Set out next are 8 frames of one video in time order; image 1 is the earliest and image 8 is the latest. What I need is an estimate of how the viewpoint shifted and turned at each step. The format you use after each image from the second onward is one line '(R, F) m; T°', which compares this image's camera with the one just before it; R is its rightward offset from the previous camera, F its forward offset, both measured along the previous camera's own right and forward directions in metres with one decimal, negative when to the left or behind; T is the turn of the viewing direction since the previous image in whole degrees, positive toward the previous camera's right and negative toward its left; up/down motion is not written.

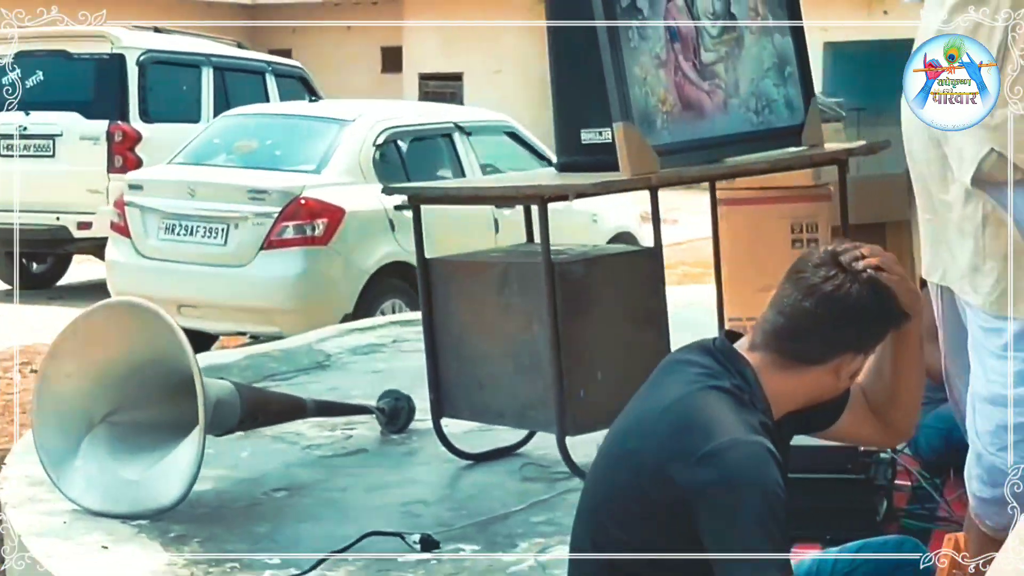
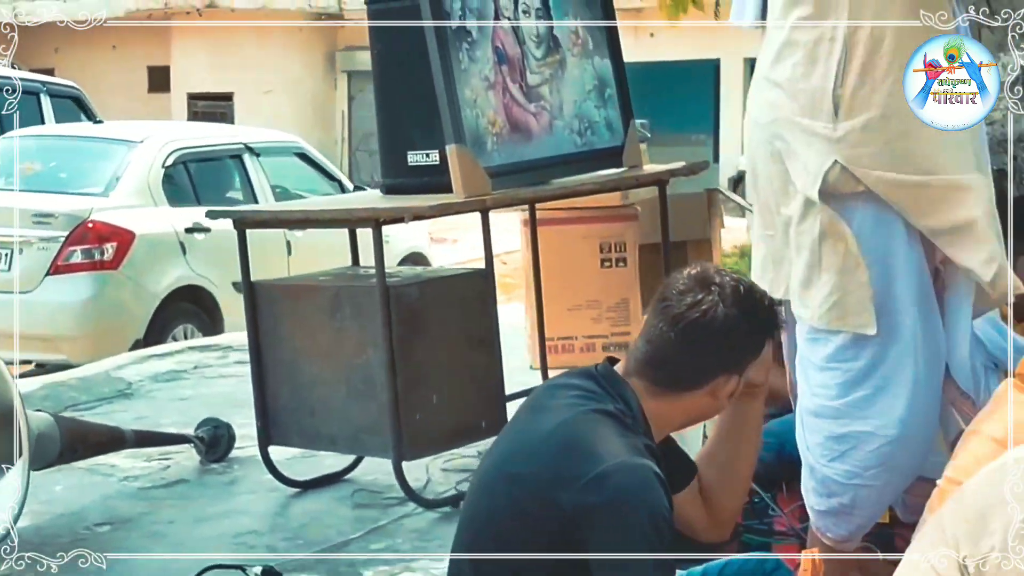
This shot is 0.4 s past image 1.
(-0.2, 0.0) m; +9°
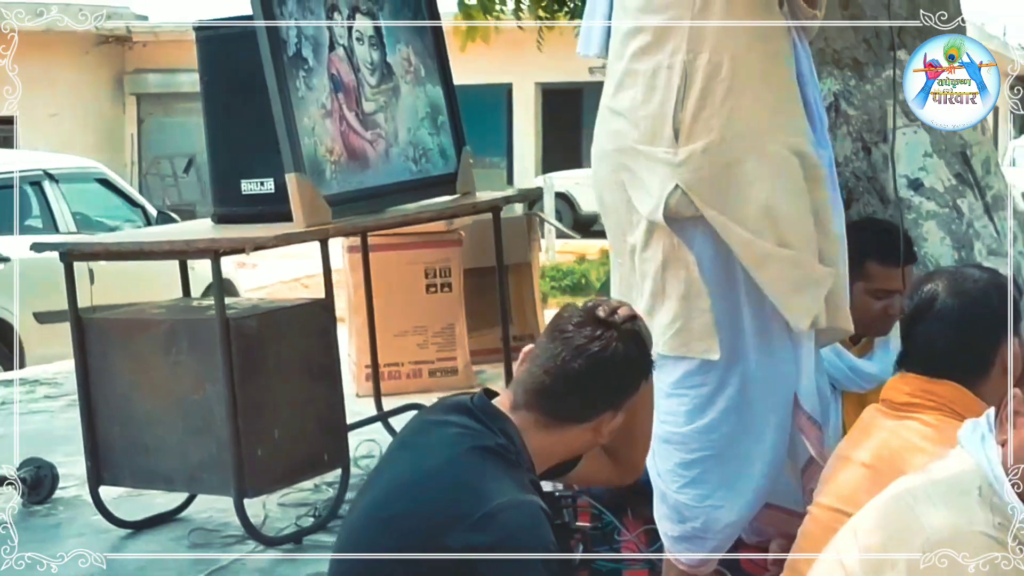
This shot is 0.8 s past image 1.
(-0.1, 0.0) m; +8°
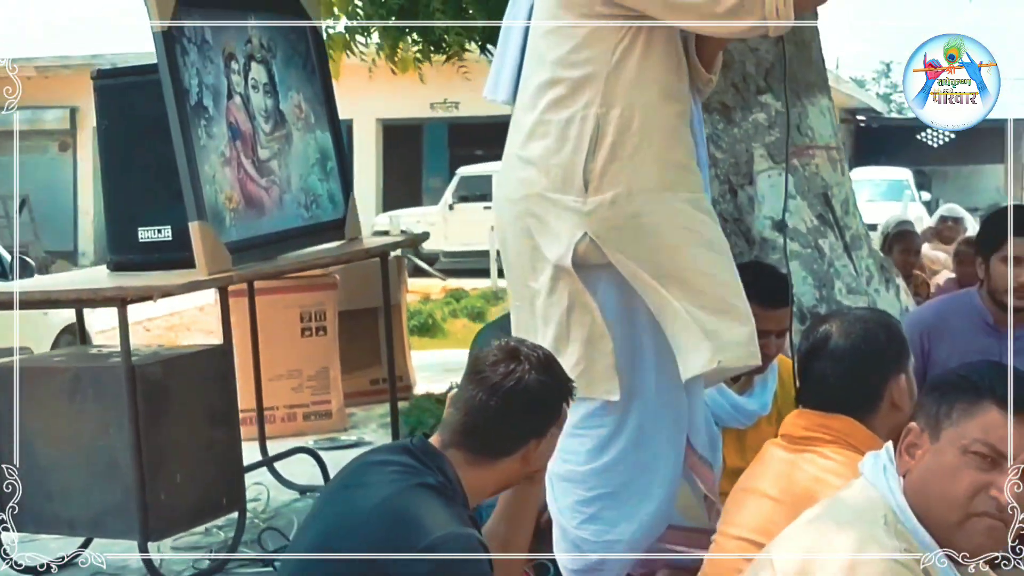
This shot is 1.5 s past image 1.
(-0.2, -0.1) m; +8°
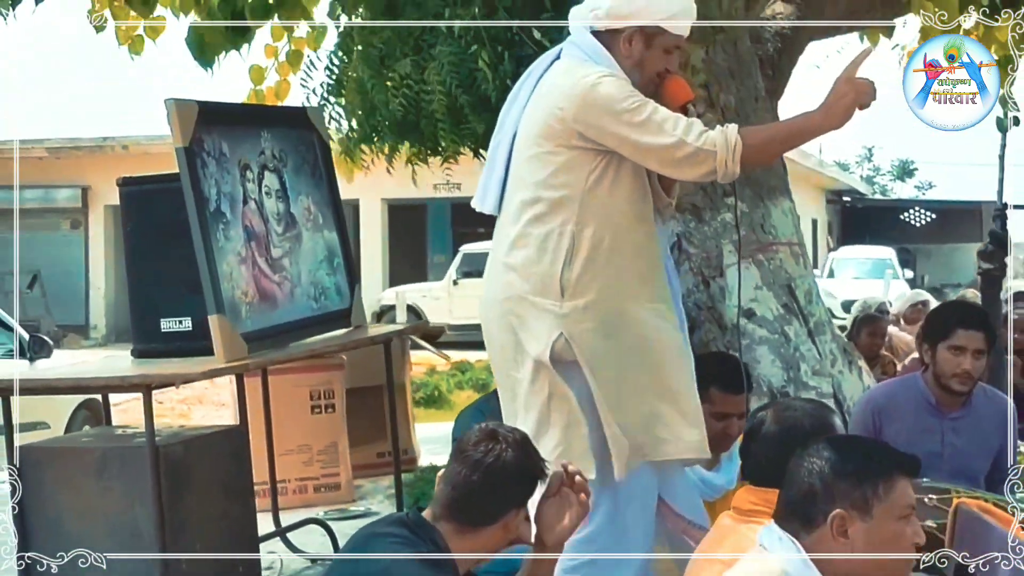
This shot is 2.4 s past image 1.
(0.0, -0.2) m; -1°
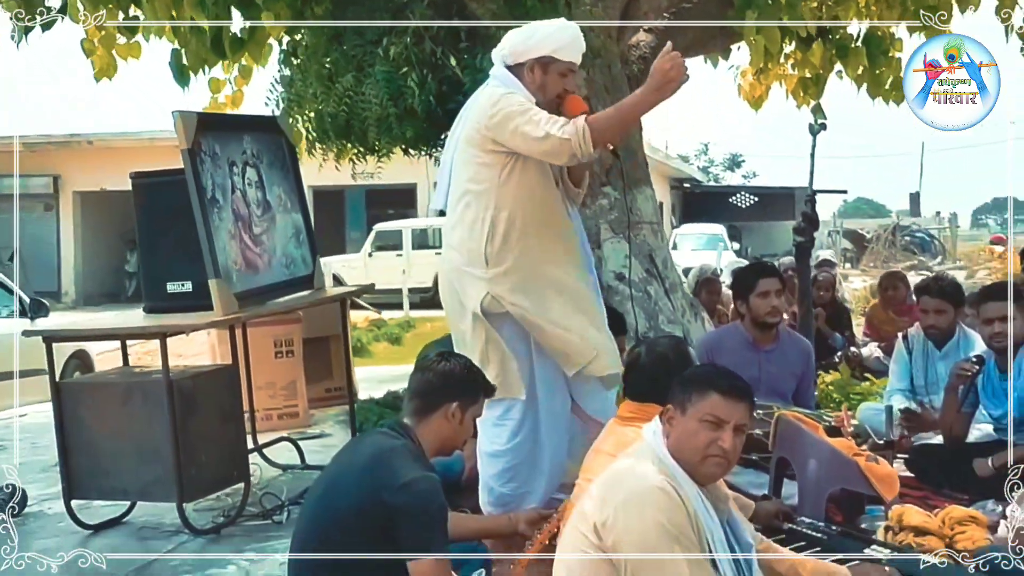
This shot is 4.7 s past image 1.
(-0.2, -0.7) m; +5°
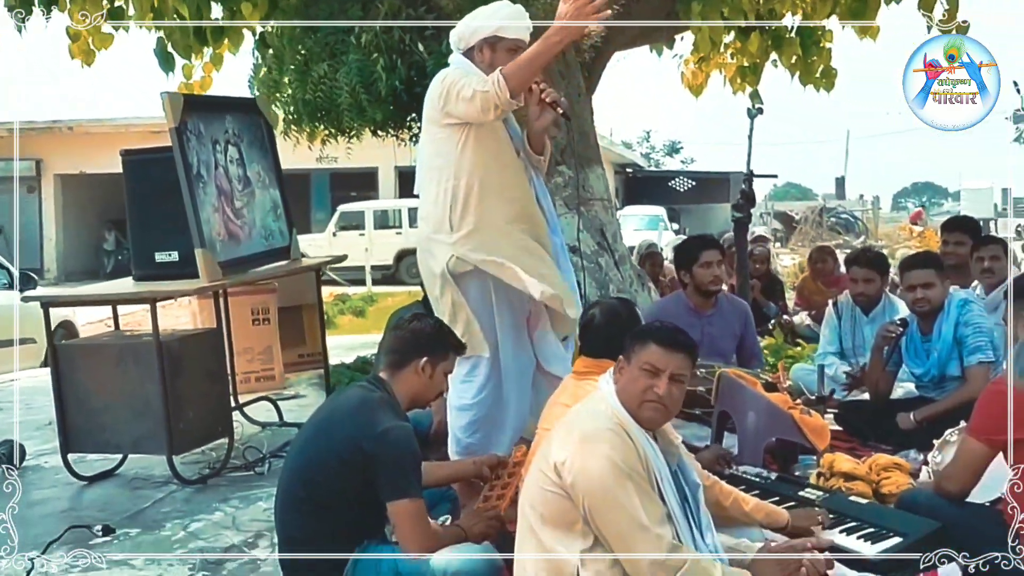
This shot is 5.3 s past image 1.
(-0.1, -0.2) m; +2°
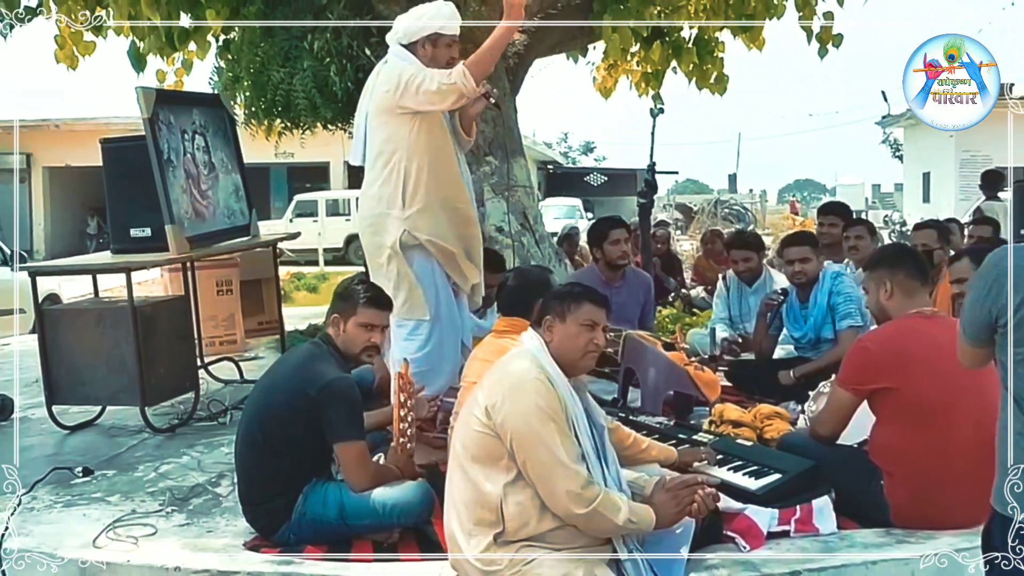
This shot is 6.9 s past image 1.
(0.0, -0.4) m; +2°
